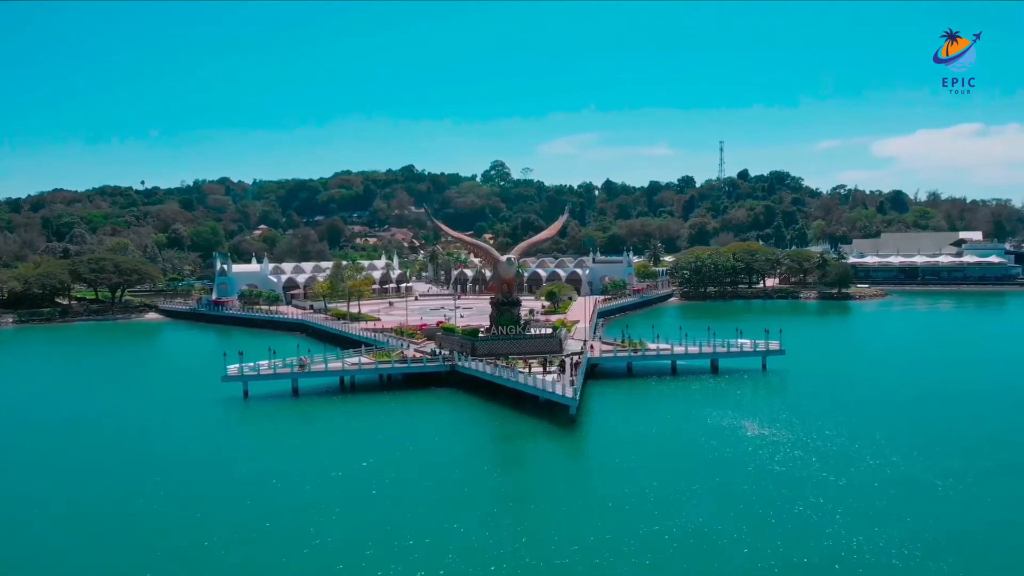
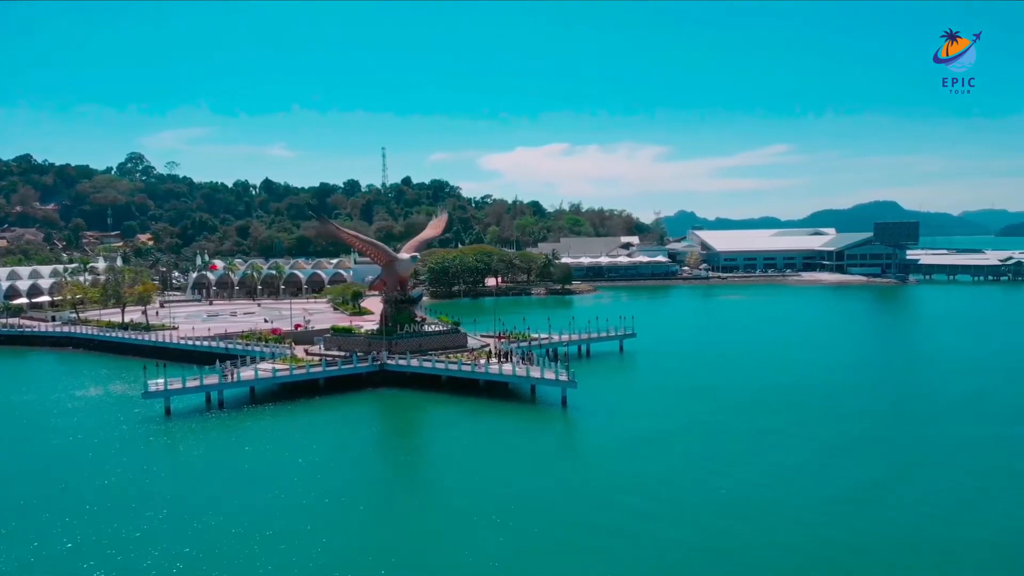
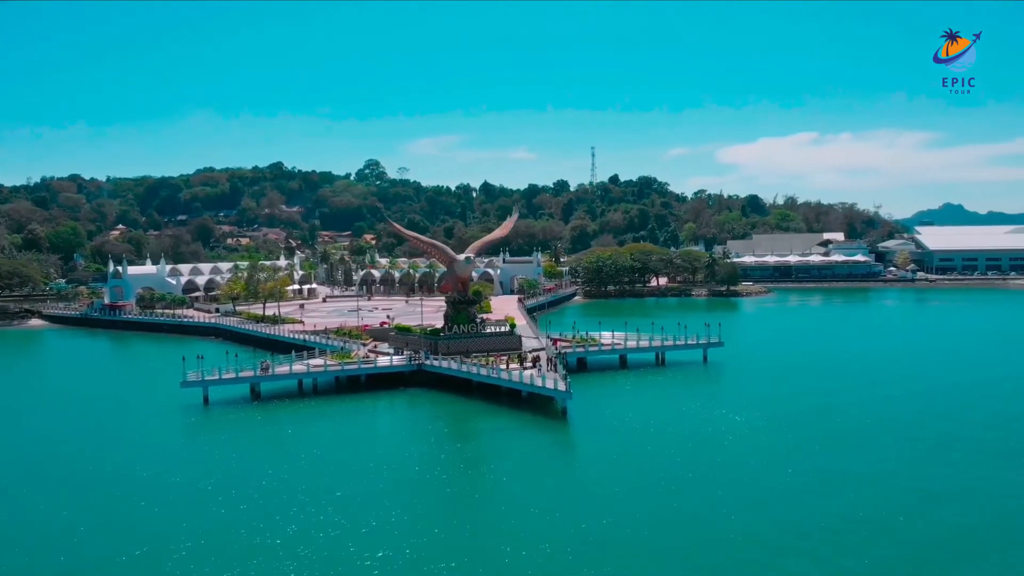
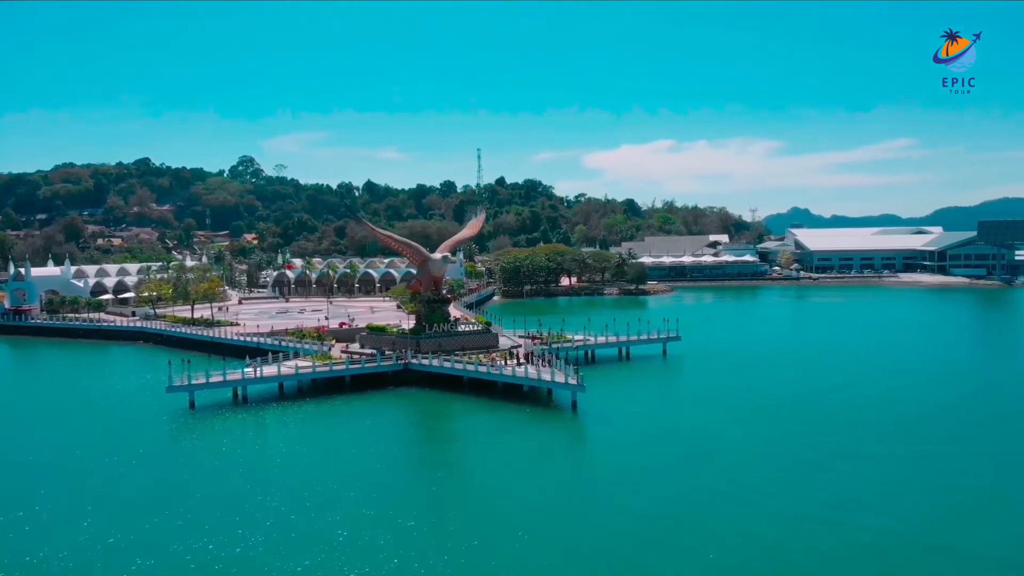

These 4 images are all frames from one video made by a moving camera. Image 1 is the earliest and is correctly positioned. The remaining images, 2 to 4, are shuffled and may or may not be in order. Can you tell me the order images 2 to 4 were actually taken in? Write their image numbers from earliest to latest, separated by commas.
3, 4, 2
